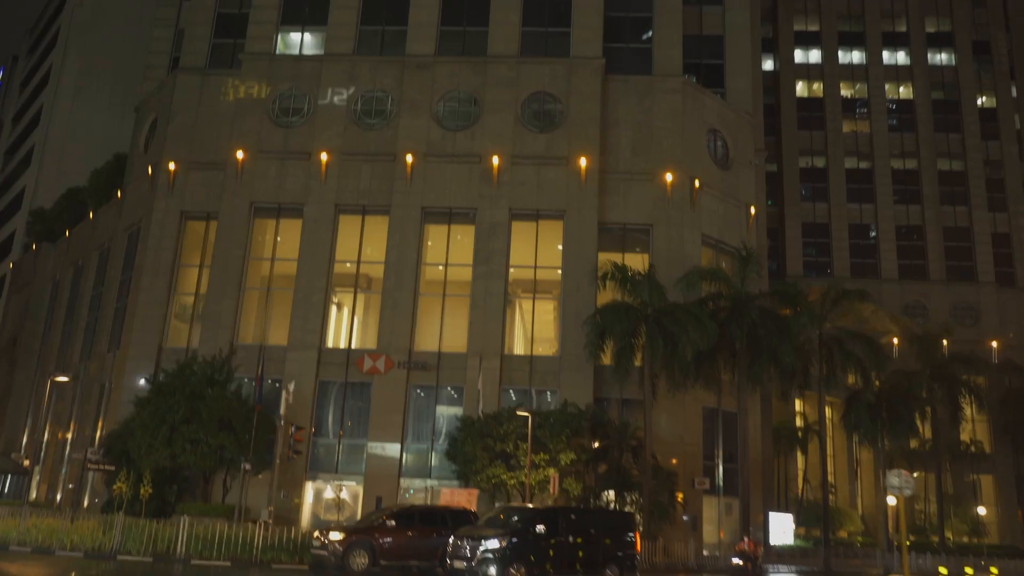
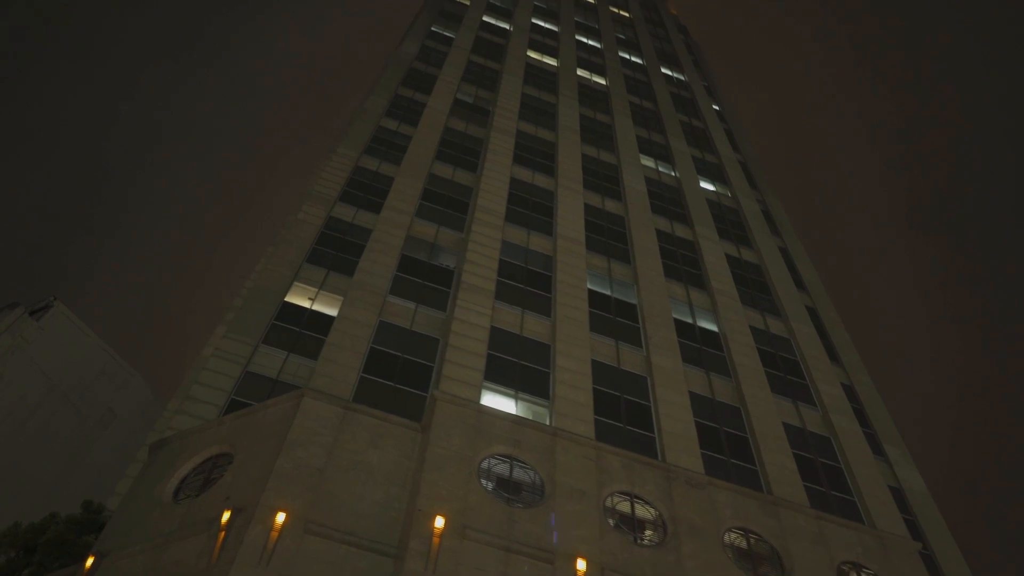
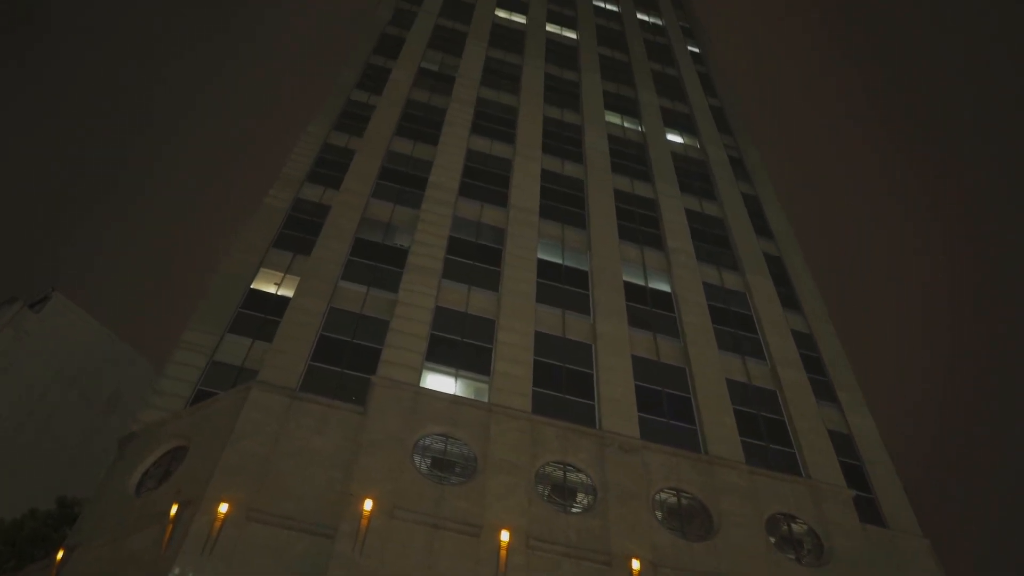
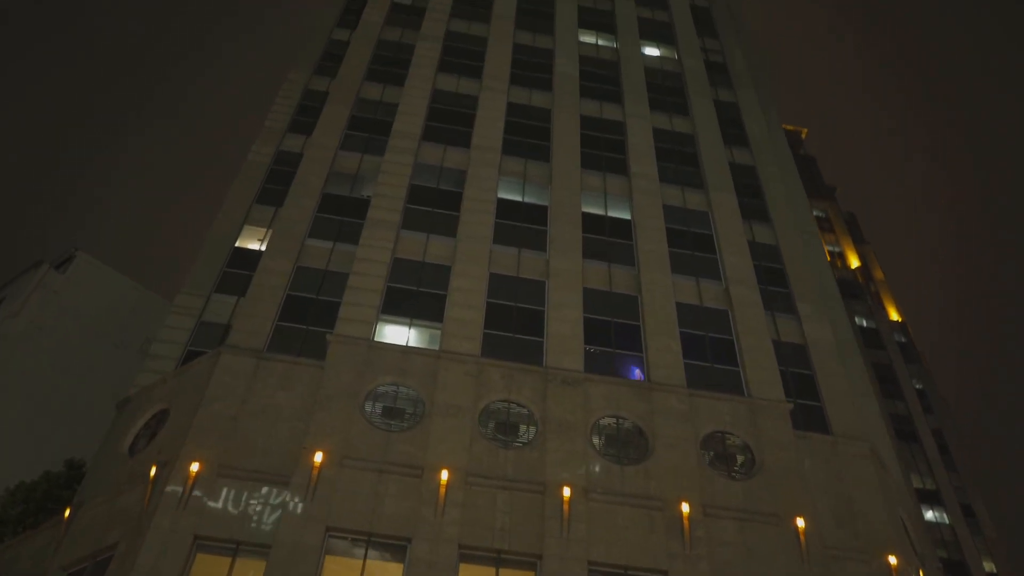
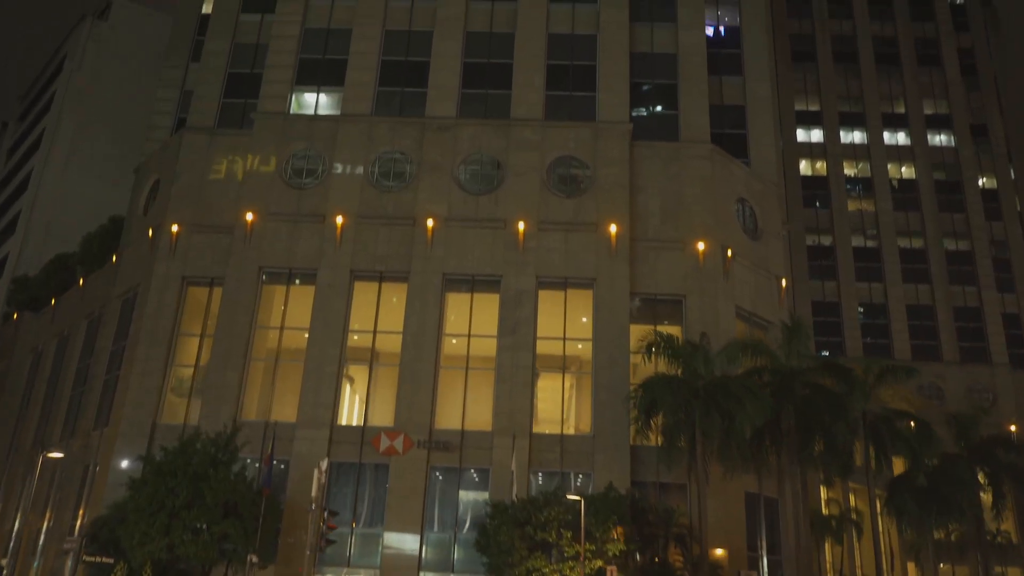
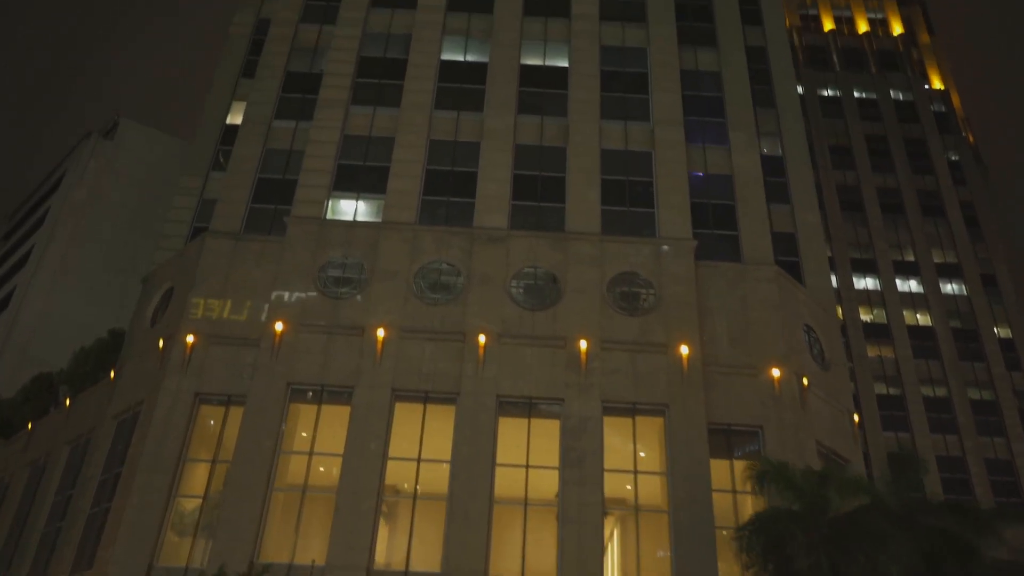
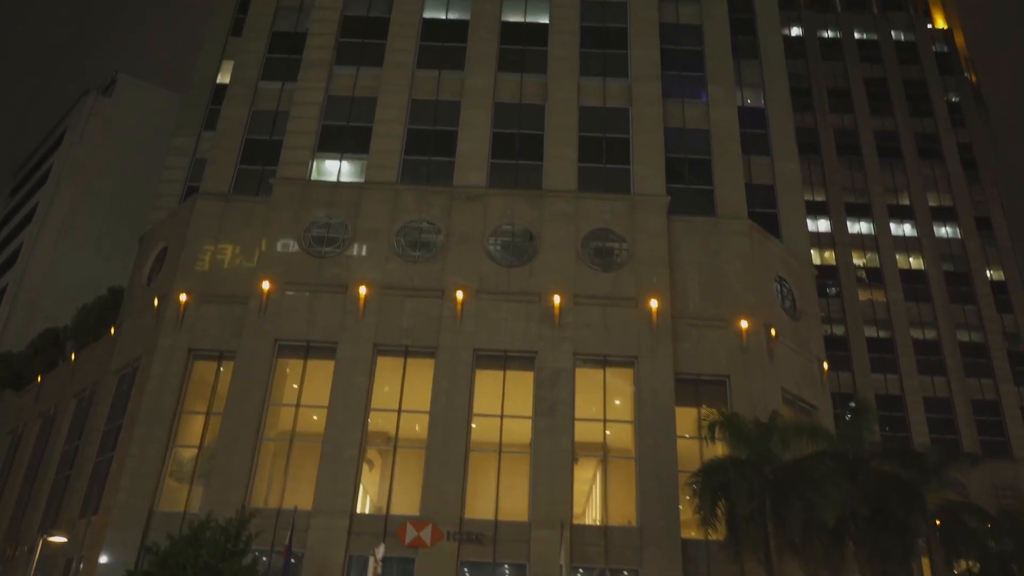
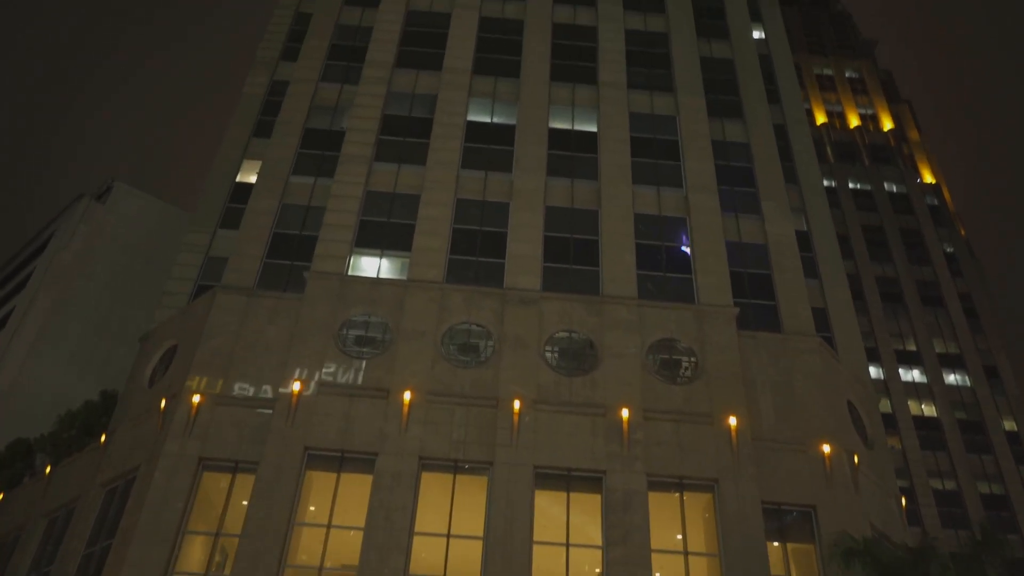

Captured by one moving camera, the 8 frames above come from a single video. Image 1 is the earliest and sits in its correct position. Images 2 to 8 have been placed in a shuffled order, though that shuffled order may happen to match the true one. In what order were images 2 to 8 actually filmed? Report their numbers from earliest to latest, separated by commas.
5, 7, 6, 8, 4, 3, 2
